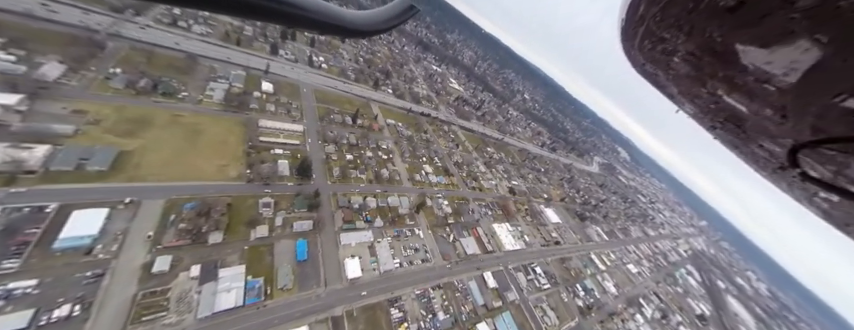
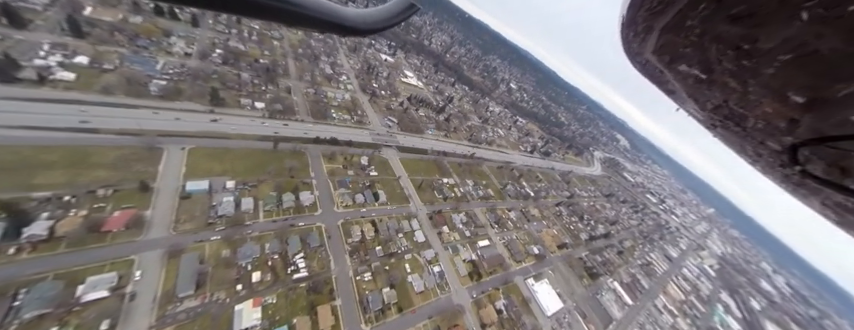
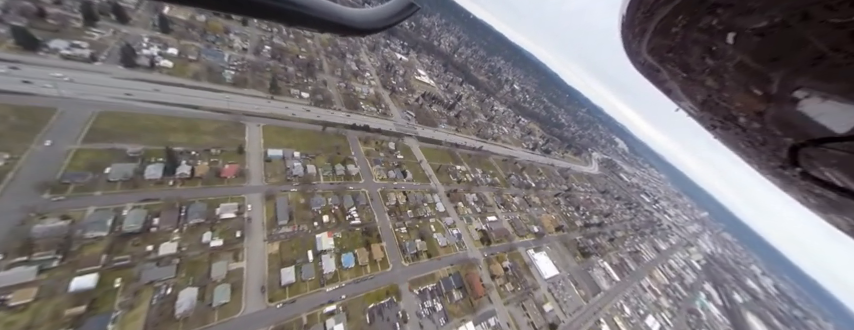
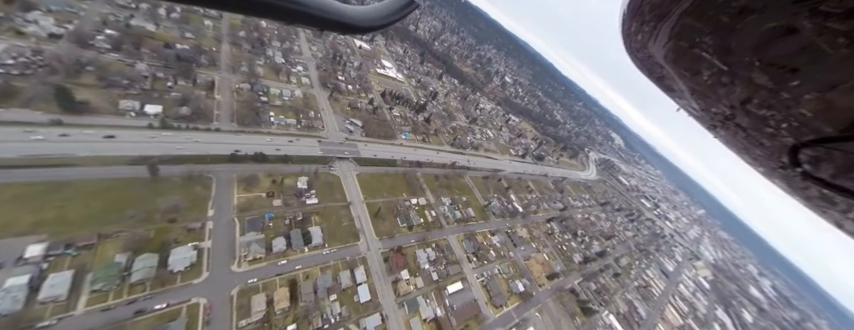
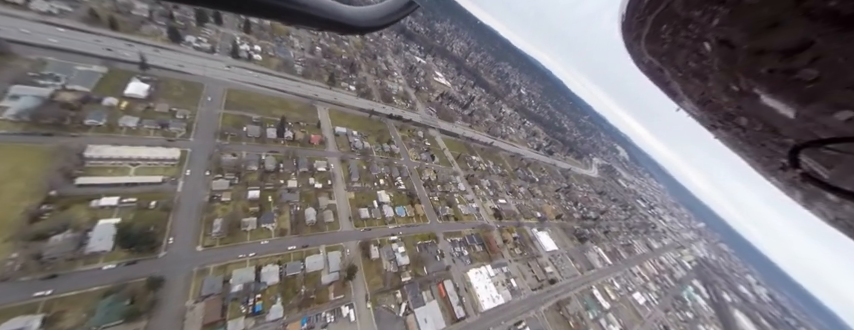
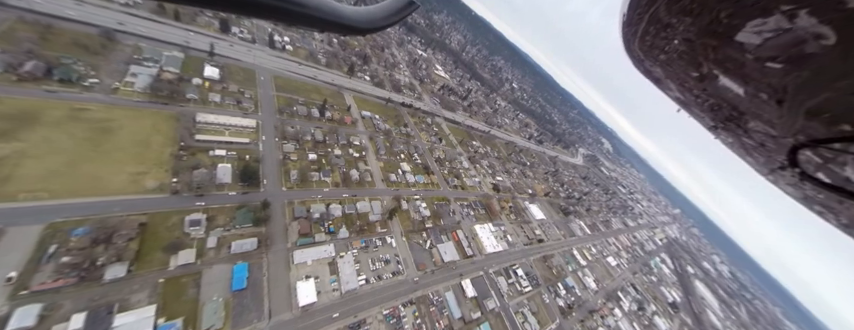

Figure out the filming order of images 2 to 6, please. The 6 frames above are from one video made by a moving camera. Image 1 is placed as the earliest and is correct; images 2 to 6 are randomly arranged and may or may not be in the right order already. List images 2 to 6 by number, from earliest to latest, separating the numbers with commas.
6, 5, 3, 2, 4
